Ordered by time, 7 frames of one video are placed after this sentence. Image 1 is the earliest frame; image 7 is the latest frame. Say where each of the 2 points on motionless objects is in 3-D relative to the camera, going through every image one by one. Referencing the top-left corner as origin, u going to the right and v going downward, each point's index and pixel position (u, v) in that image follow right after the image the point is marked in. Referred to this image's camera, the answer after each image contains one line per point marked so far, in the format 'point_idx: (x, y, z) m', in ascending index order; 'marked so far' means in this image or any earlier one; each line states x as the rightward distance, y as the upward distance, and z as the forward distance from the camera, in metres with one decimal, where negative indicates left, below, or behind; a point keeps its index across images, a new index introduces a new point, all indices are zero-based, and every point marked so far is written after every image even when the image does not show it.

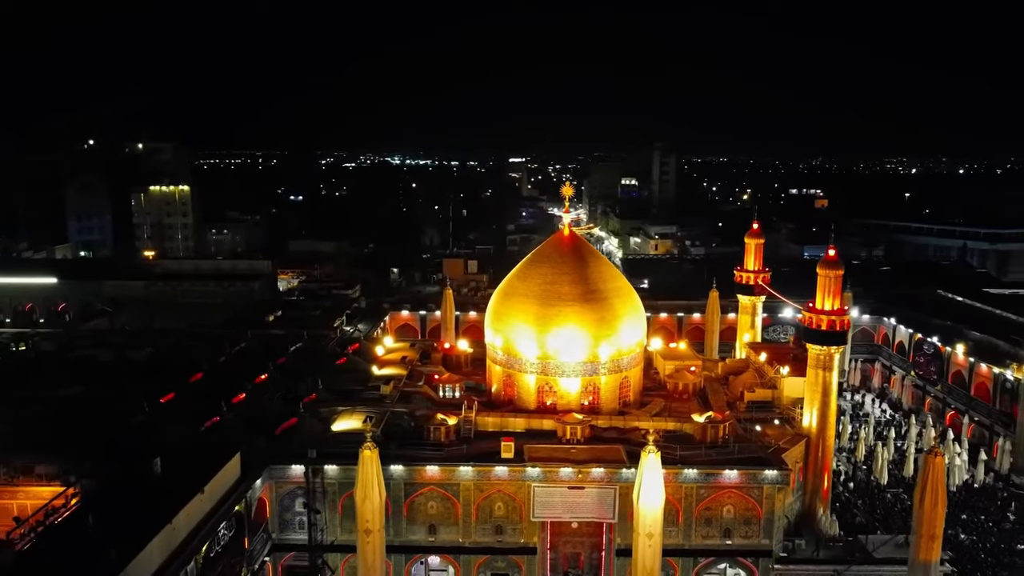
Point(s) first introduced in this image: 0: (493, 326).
0: (-0.4, -0.9, +19.6) m
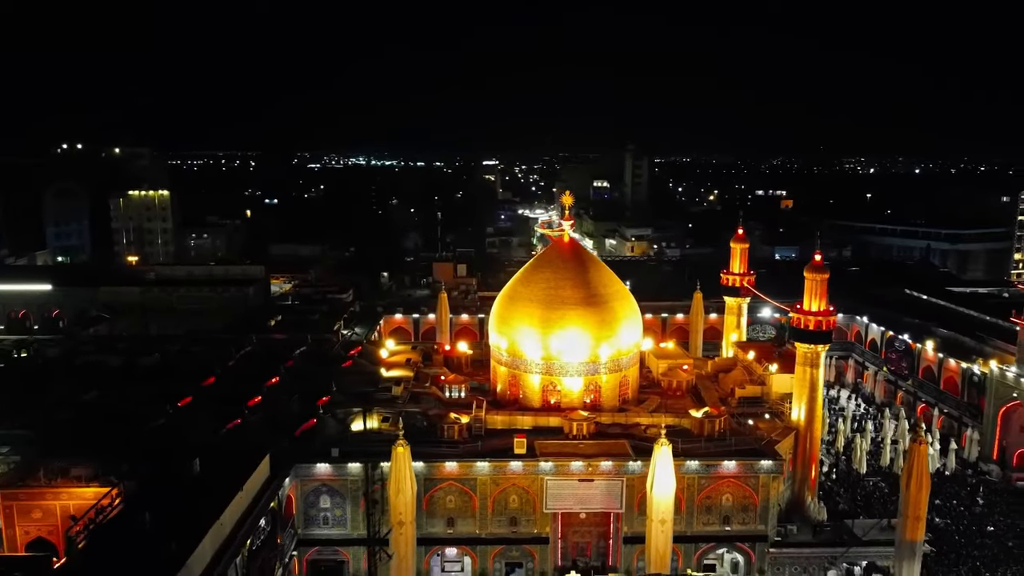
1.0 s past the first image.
0: (-0.4, -1.1, +20.5) m
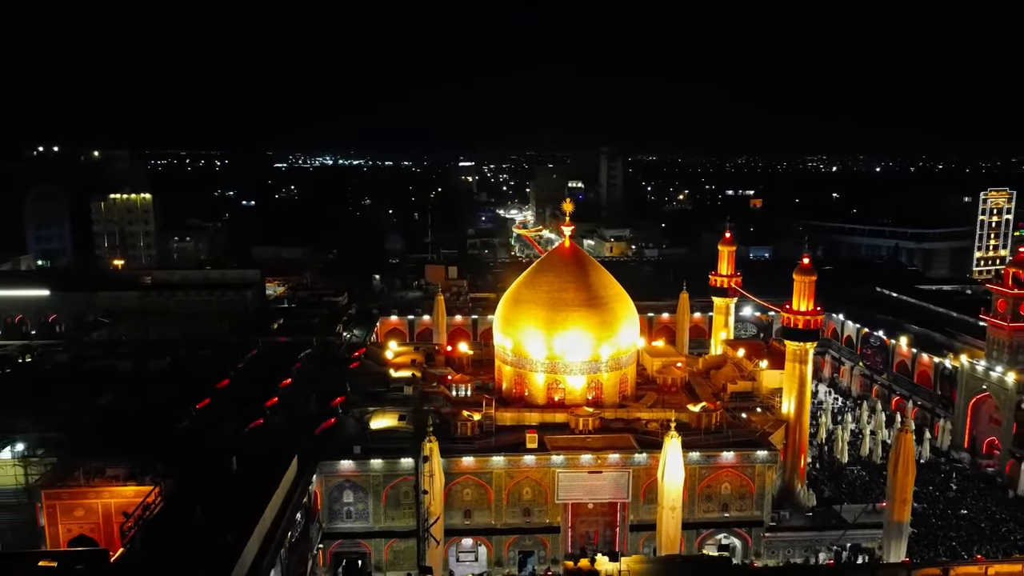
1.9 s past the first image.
0: (-0.2, -1.2, +21.4) m
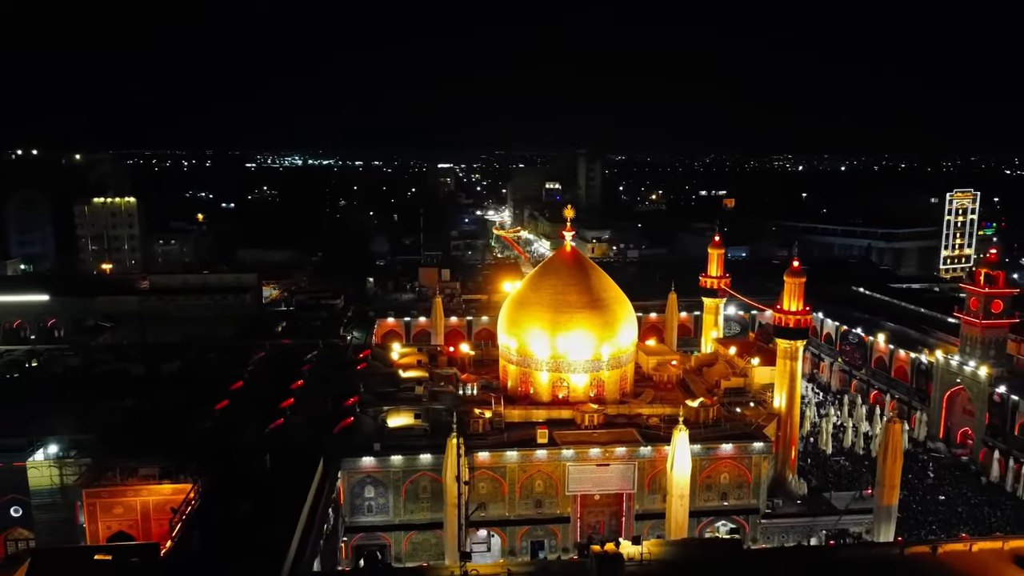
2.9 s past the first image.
0: (-0.1, -1.2, +22.4) m
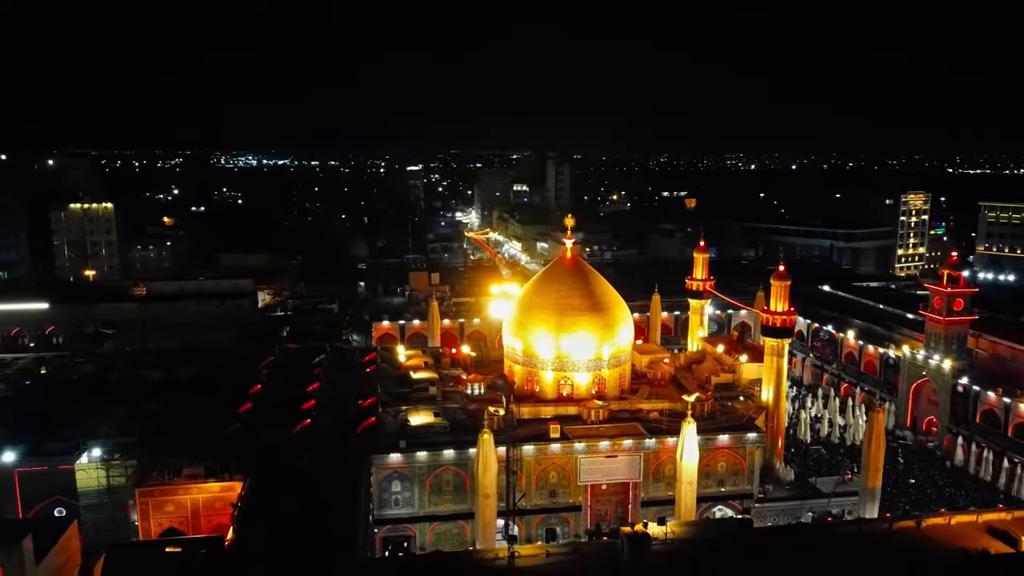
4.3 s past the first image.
0: (+0.1, -1.4, +23.7) m
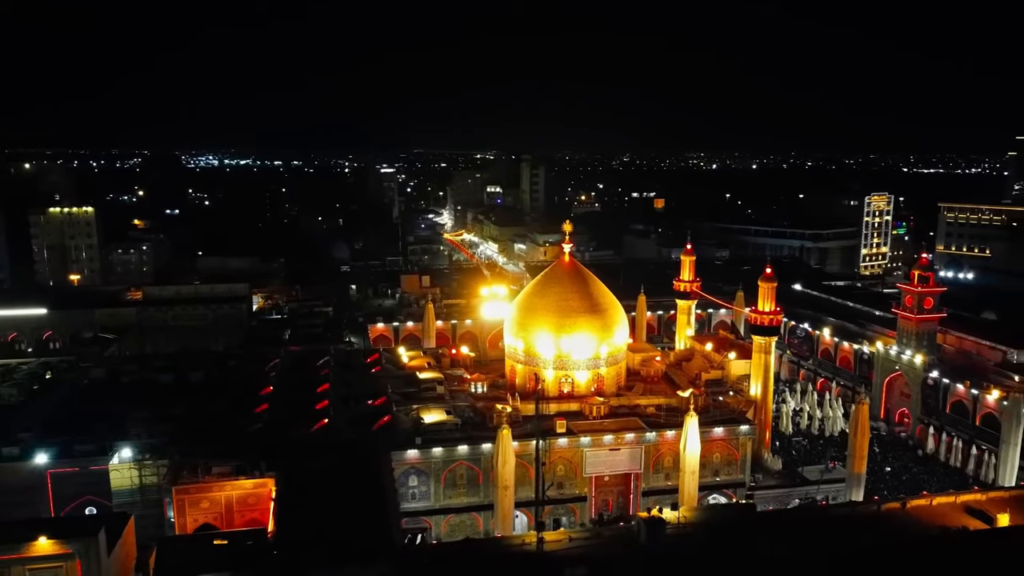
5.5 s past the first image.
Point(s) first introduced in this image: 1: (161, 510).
0: (+0.1, -1.5, +24.8) m
1: (-8.1, -5.1, +17.8) m
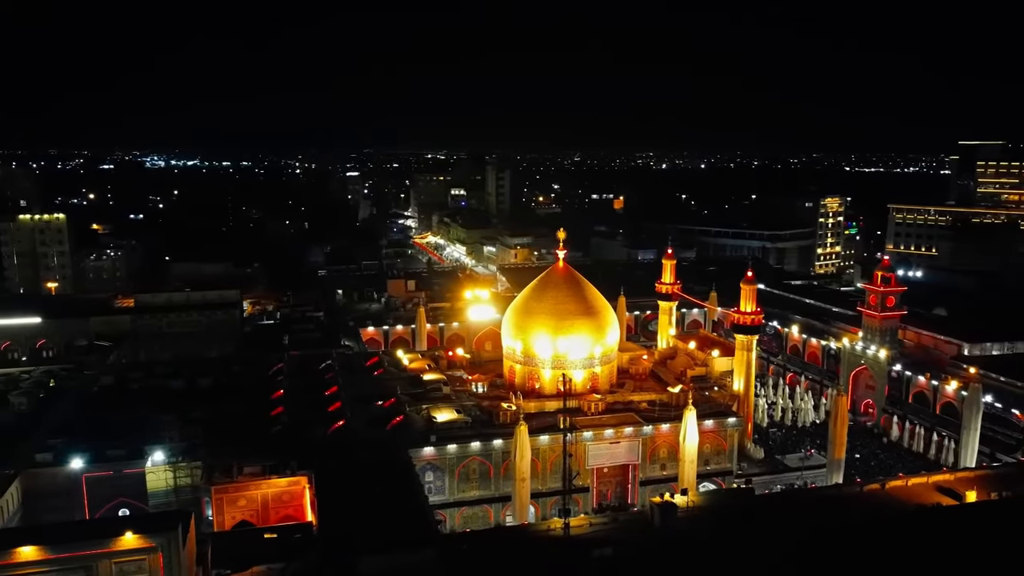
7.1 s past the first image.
0: (+0.1, -1.6, +26.1) m
1: (-7.7, -5.4, +18.6) m
